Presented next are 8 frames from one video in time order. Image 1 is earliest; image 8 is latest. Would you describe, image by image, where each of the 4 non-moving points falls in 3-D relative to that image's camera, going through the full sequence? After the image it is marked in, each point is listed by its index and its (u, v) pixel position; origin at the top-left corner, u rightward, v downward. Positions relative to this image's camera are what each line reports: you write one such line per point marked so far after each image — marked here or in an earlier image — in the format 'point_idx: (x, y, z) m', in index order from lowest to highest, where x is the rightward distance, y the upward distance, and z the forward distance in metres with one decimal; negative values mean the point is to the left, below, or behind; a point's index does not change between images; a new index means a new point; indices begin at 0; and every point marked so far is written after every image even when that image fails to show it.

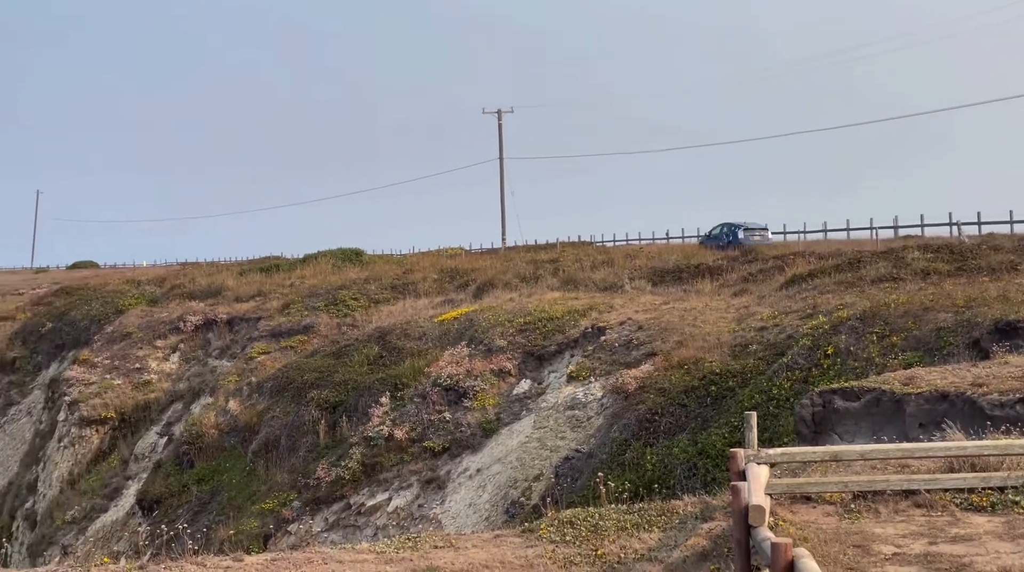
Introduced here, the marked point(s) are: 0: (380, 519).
0: (-2.4, -3.9, +19.7) m
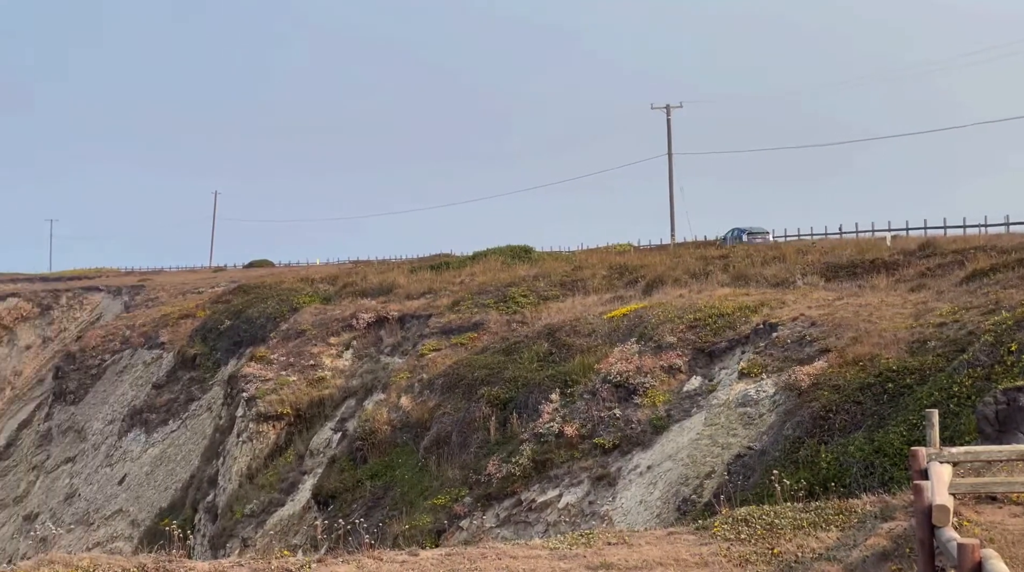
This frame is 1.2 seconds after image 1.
0: (+0.6, -3.9, +19.8) m
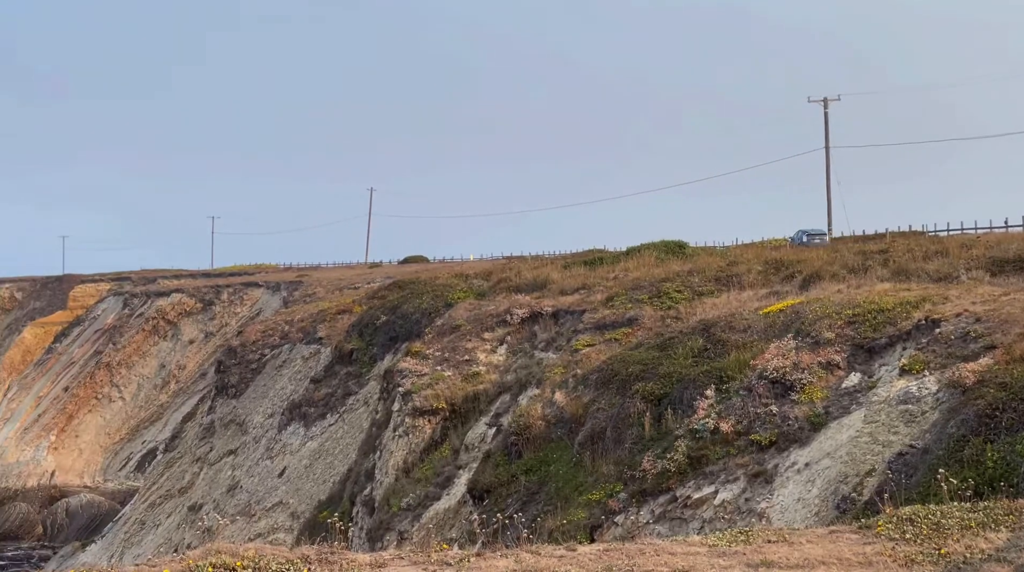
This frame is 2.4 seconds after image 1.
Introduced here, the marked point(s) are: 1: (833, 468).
0: (+3.3, -3.8, +19.6) m
1: (+5.4, -3.0, +19.5) m
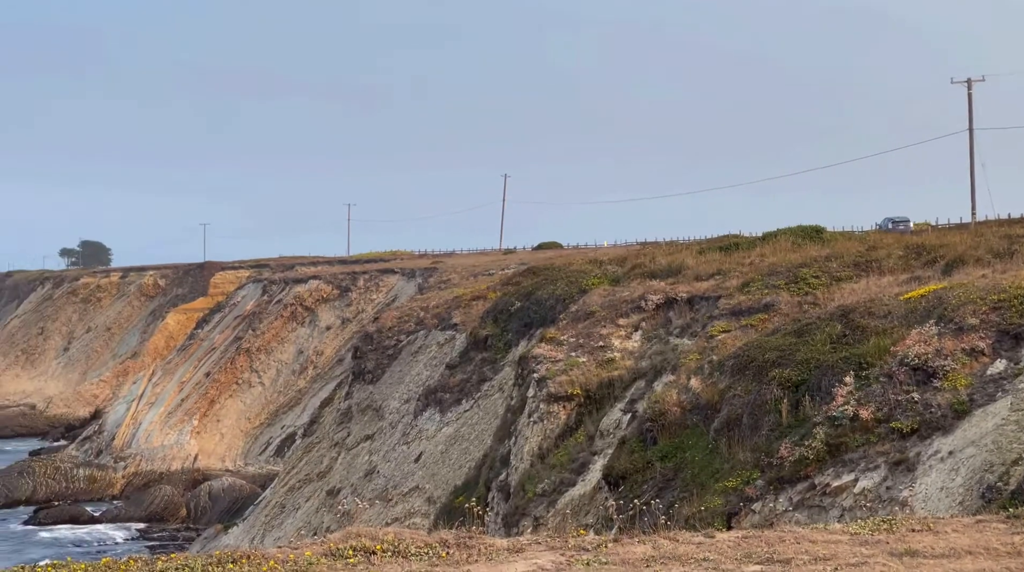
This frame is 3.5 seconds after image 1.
0: (+5.6, -3.5, +19.4) m
1: (+7.7, -2.8, +19.1) m
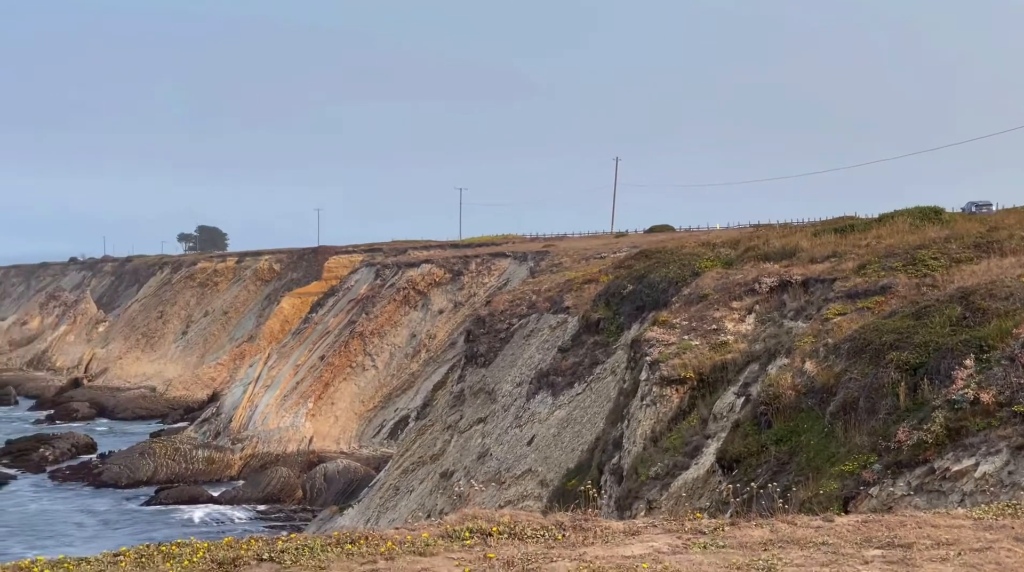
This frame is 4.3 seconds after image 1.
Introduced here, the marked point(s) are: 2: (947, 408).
0: (+7.6, -3.2, +19.1) m
1: (+9.7, -2.5, +18.8) m
2: (+7.5, -2.1, +20.3) m
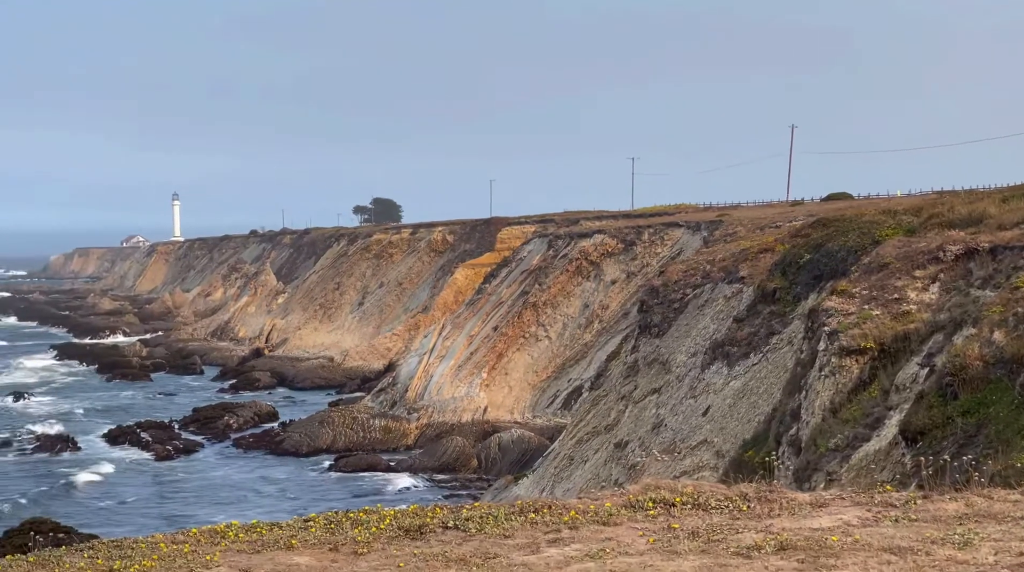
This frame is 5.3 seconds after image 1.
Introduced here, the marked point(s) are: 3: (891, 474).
0: (+10.5, -2.7, +18.4) m
1: (+12.6, -1.9, +17.8) m
2: (+10.6, -1.6, +19.5) m
3: (+6.6, -3.2, +20.1) m
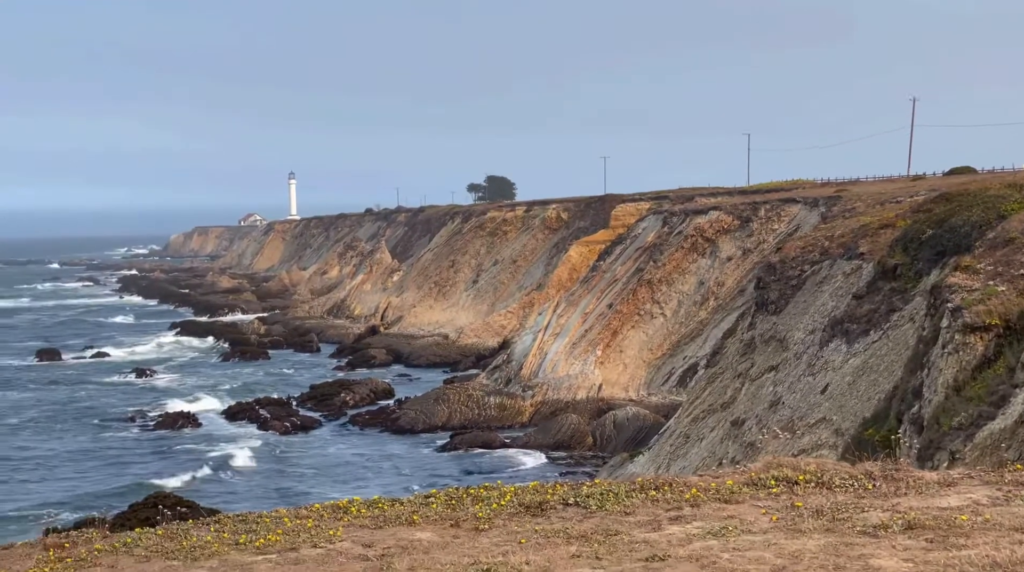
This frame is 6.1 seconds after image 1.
0: (+12.5, -2.3, +17.9) m
1: (+14.5, -1.5, +17.2) m
2: (+12.6, -1.1, +19.0) m
3: (+8.6, -2.8, +19.7) m
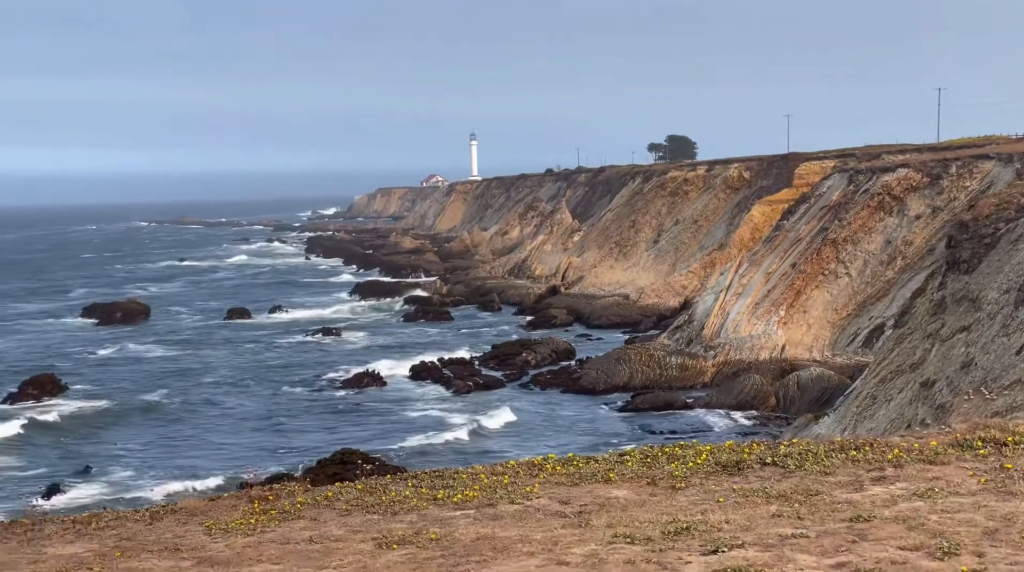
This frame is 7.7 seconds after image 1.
0: (+15.5, -1.6, +16.9) m
1: (+17.5, -0.9, +16.1) m
2: (+15.7, -0.4, +18.0) m
3: (+11.8, -2.1, +19.1) m
